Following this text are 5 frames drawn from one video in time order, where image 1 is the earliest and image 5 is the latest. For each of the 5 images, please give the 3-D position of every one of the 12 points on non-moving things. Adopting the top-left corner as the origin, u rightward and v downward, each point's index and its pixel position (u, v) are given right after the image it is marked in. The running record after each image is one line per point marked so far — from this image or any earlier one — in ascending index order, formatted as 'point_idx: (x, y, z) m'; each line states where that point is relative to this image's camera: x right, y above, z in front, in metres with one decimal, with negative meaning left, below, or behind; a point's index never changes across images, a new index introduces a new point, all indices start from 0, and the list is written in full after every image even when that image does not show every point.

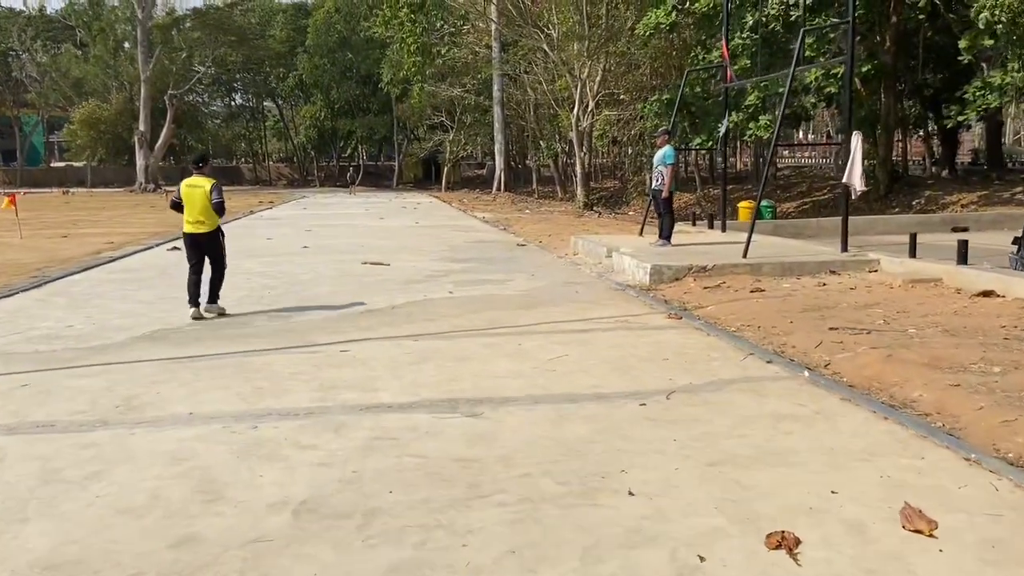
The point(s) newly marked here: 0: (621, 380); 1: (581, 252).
0: (+0.8, -0.6, +6.0) m
1: (+1.2, +0.6, +14.7) m
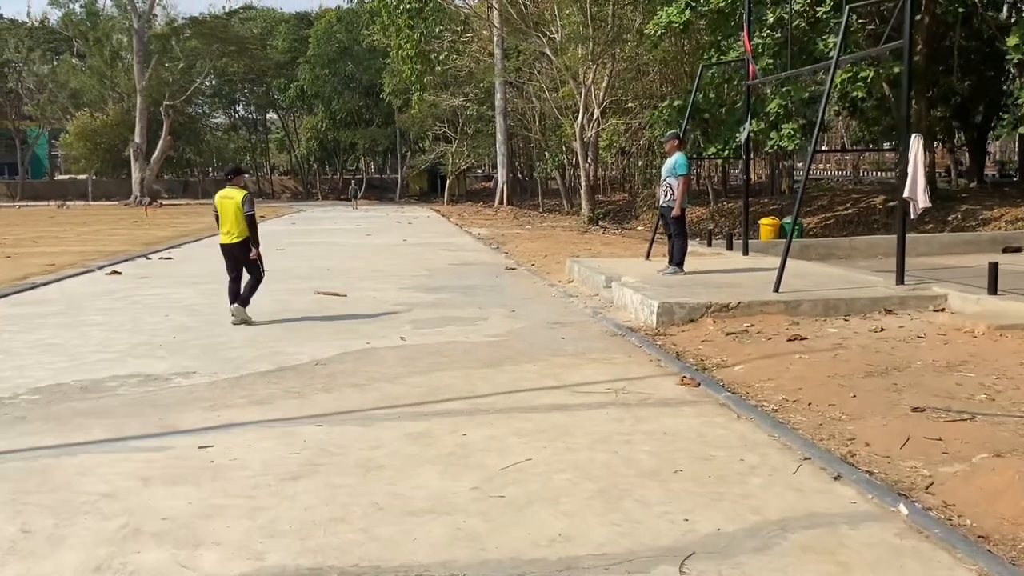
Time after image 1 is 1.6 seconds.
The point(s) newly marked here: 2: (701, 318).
0: (+0.4, -1.0, +3.7) m
1: (+0.9, +0.1, +12.4) m
2: (+1.9, -0.3, +8.6) m
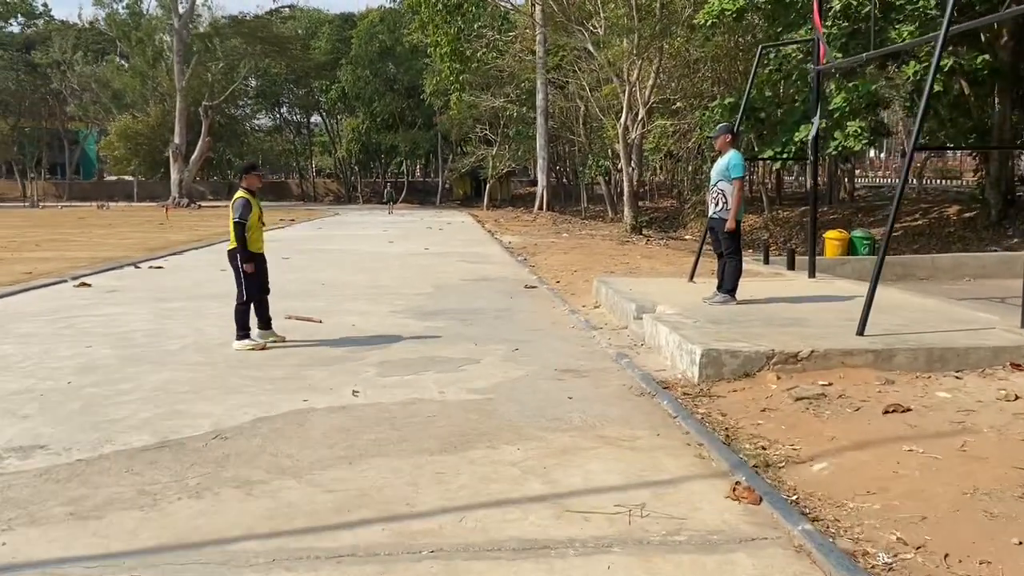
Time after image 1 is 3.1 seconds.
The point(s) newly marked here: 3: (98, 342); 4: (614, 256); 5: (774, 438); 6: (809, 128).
0: (+0.1, -1.3, +1.6) m
1: (+1.1, -0.2, +10.2) m
2: (+1.8, -0.6, +6.4) m
3: (-4.0, -0.5, +8.4) m
4: (+2.2, +0.7, +19.0) m
5: (+1.5, -0.9, +5.0) m
6: (+5.8, +3.1, +16.9) m
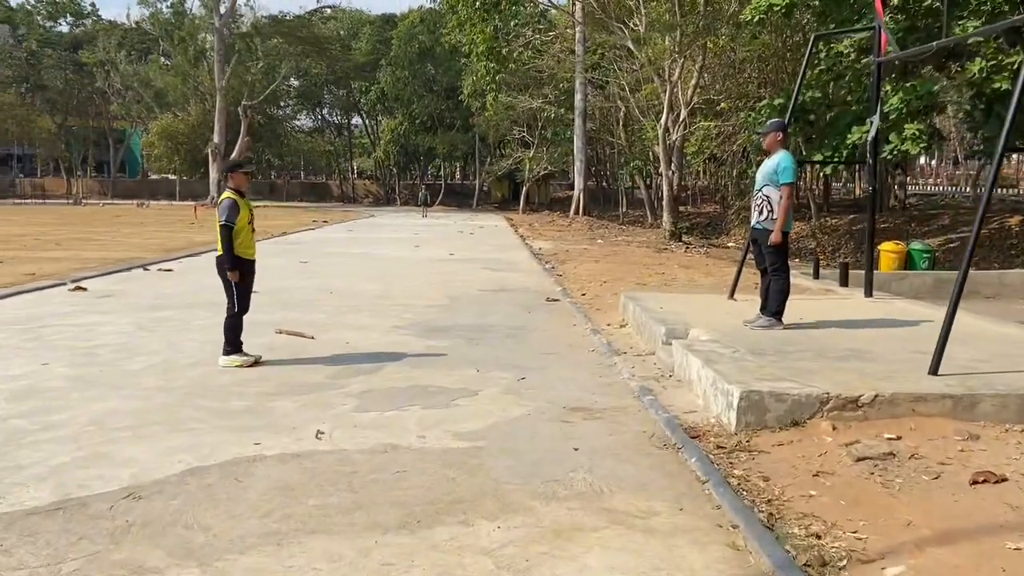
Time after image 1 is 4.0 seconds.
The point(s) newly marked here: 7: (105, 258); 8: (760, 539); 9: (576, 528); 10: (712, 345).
0: (-0.2, -1.4, +0.5) m
1: (+1.2, -0.4, +9.1) m
2: (+1.8, -0.8, +5.2) m
3: (-3.9, -0.6, +7.5) m
4: (+2.8, +0.5, +17.8) m
5: (+1.4, -1.0, +3.9) m
6: (+6.3, +2.8, +15.6) m
7: (-8.7, +0.6, +18.4) m
8: (+1.1, -1.1, +3.7) m
9: (+0.3, -1.1, +3.8) m
10: (+1.5, -0.5, +6.7) m
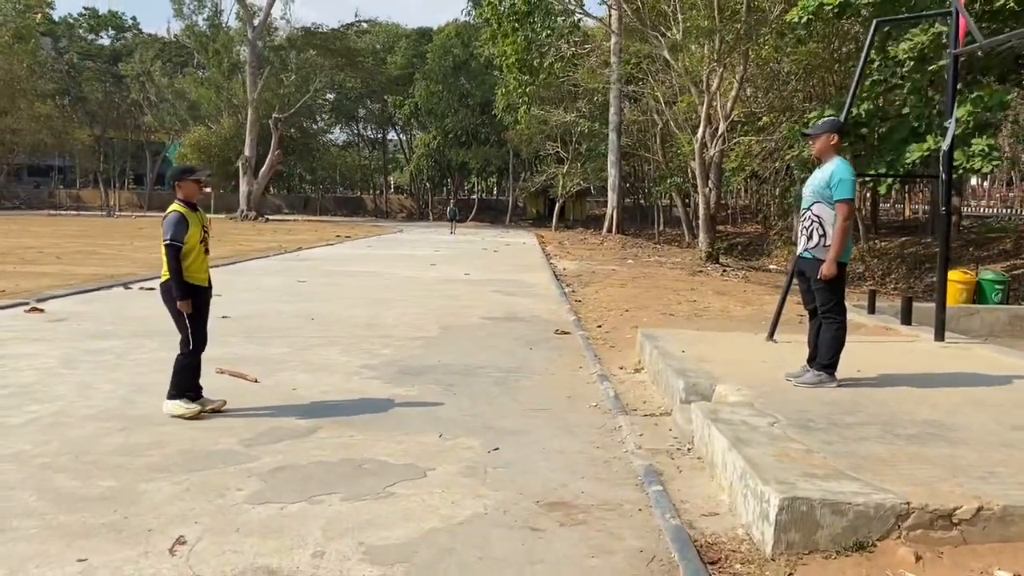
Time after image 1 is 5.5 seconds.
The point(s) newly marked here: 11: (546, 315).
0: (-0.7, -1.6, -1.0) m
1: (+1.2, -0.7, +7.5) m
2: (+1.5, -1.1, +3.6) m
3: (-4.1, -0.8, +6.1) m
4: (+3.1, 0.0, +16.1) m
5: (+1.1, -1.3, +2.3) m
6: (+6.5, +2.3, +13.8) m
7: (-8.4, +0.3, +17.2) m
8: (+0.7, -1.3, +2.1) m
9: (-0.1, -1.3, +2.2) m
10: (+1.3, -0.7, +5.0) m
11: (+0.5, -0.4, +11.8) m
